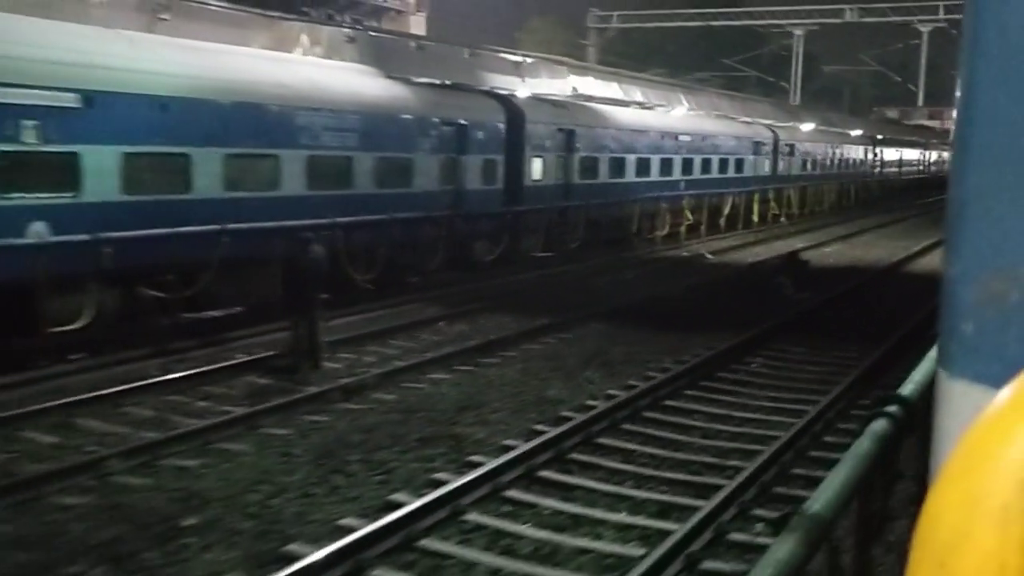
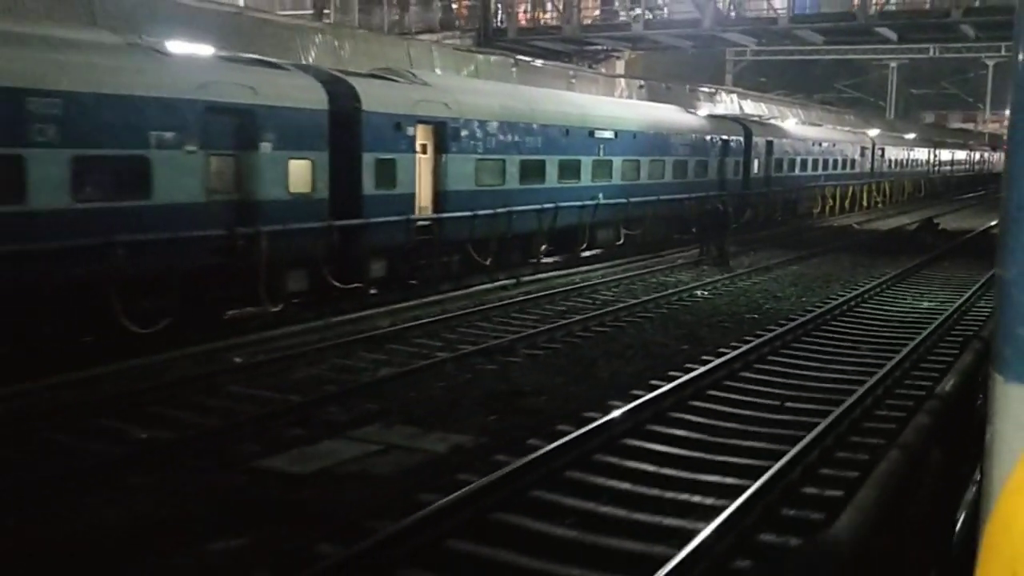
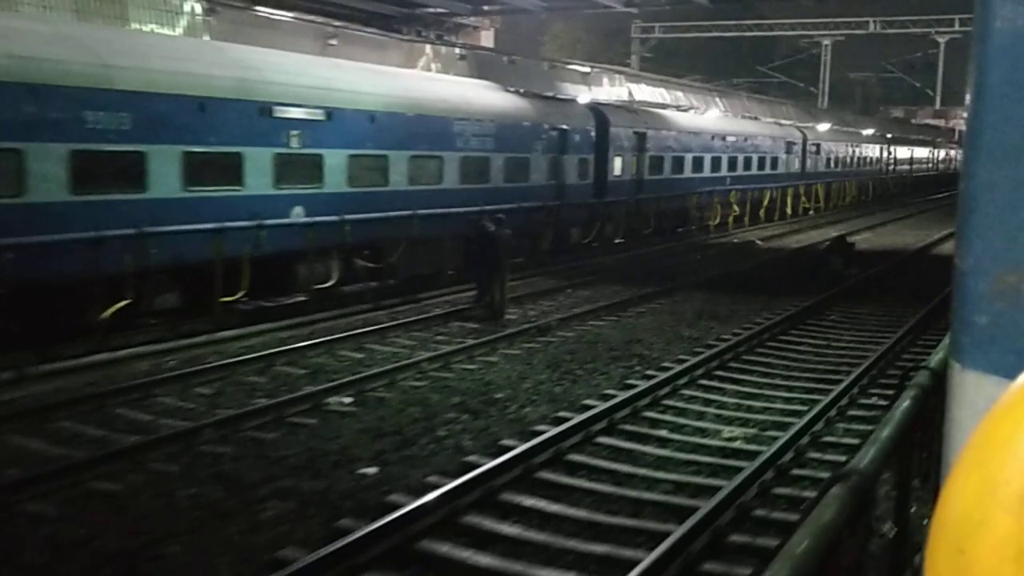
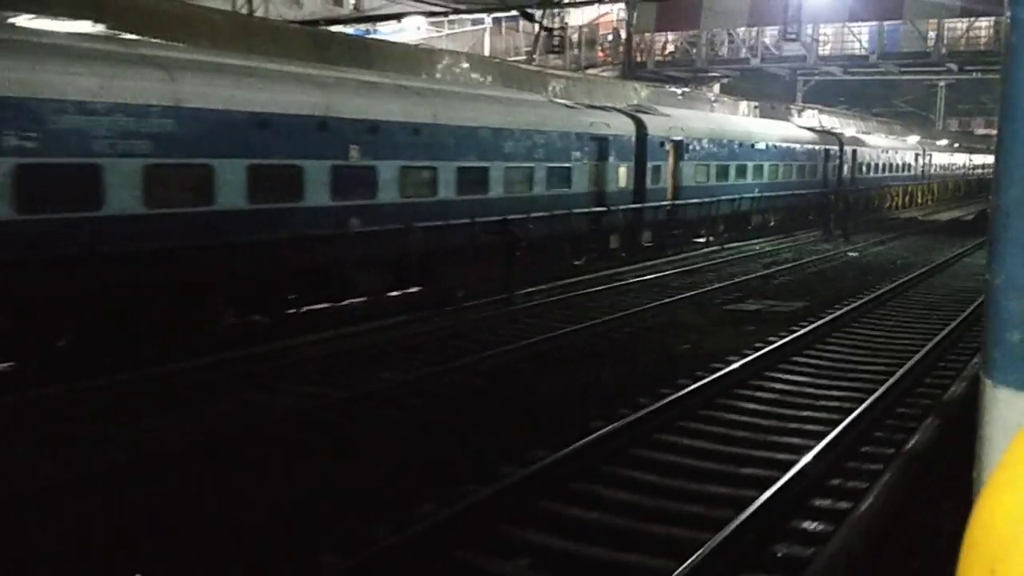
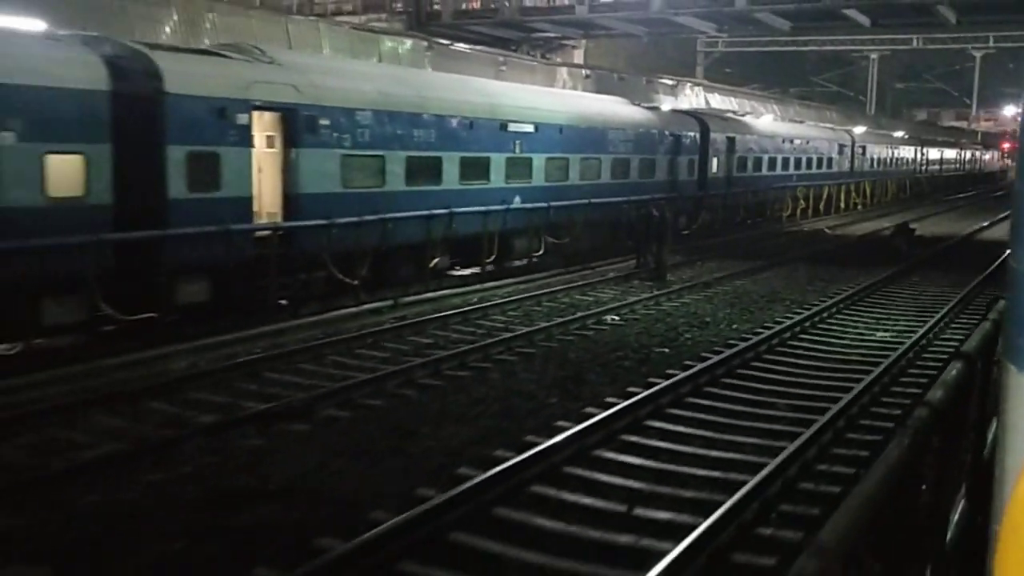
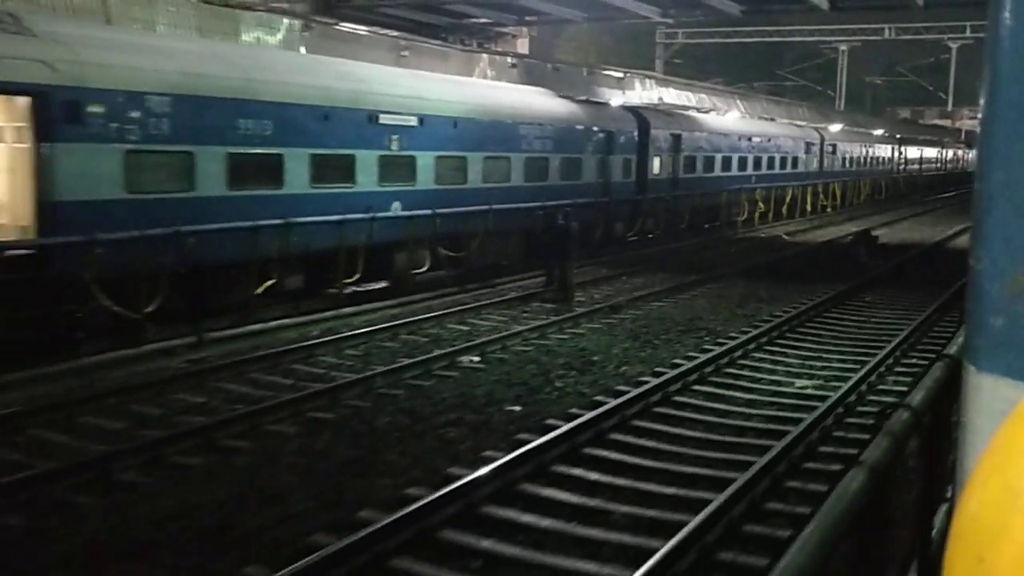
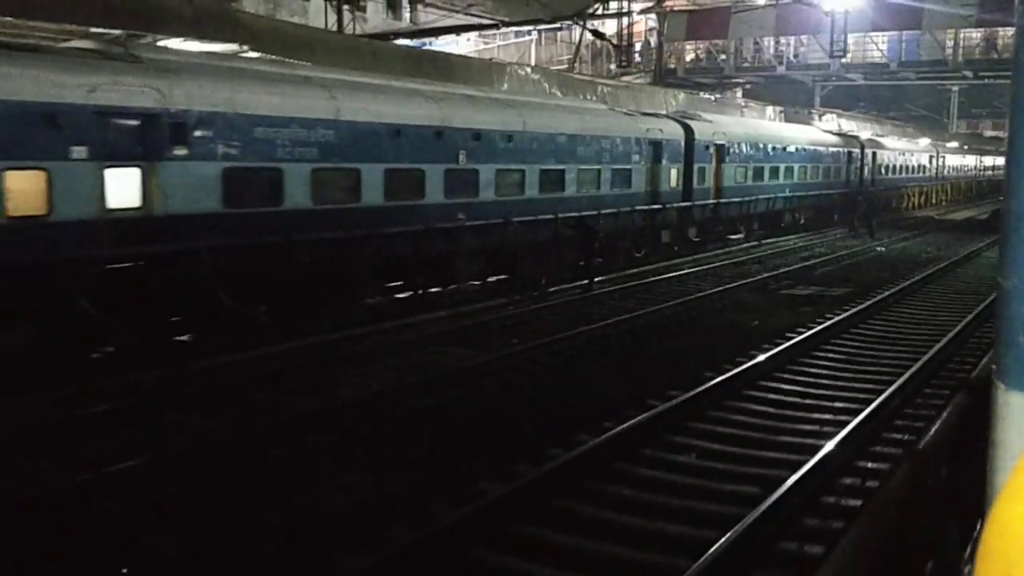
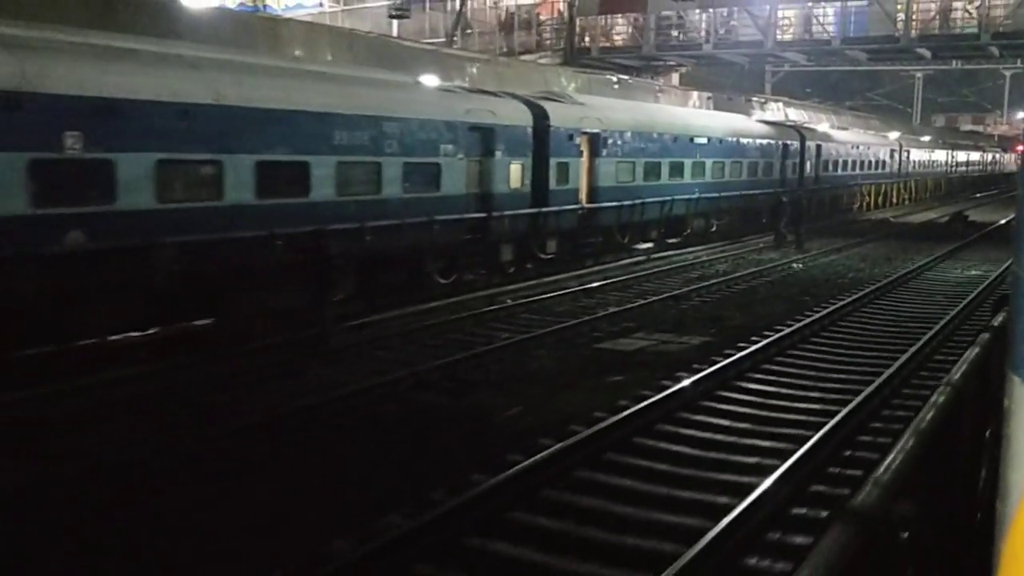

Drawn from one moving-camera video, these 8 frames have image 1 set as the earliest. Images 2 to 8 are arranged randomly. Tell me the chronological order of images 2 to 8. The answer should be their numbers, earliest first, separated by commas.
3, 6, 5, 2, 8, 4, 7
